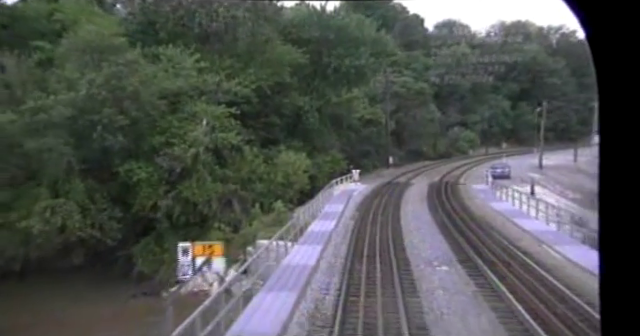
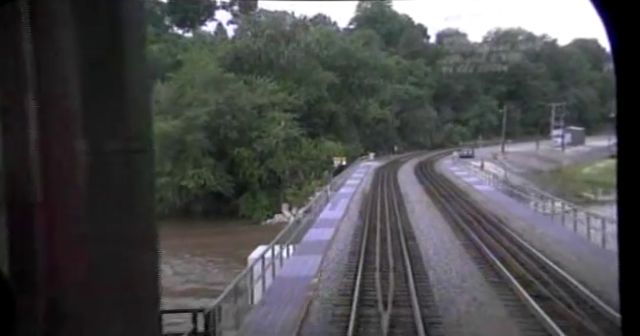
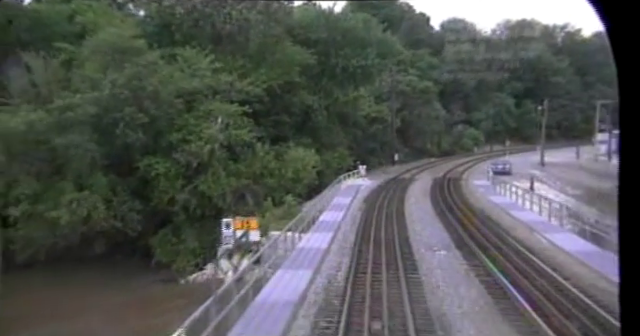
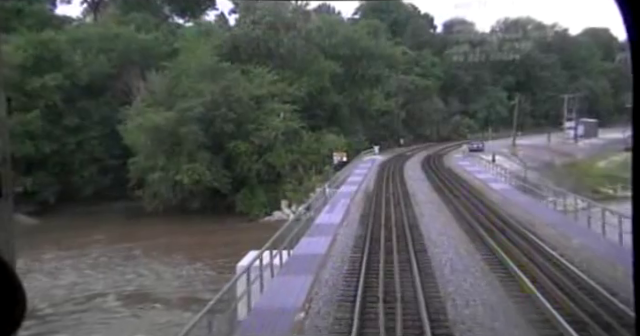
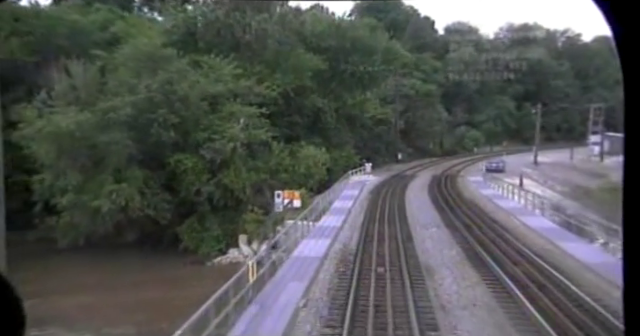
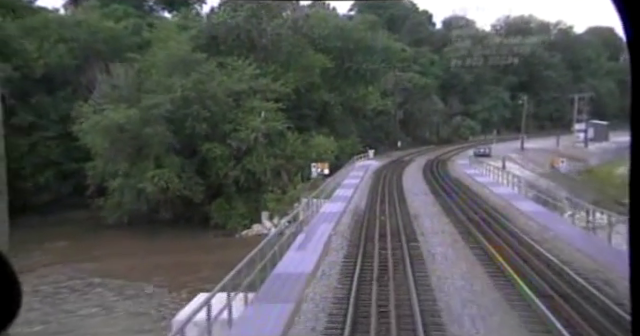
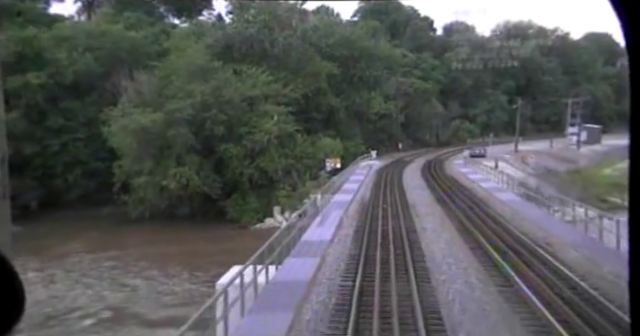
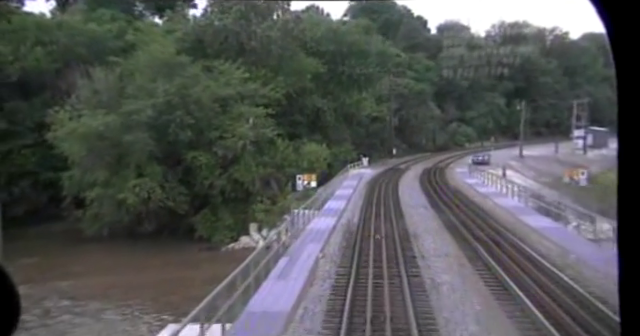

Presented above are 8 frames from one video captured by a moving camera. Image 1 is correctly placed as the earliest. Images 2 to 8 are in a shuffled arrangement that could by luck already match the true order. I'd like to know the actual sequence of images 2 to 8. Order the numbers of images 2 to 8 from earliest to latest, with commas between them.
3, 5, 8, 6, 7, 4, 2
